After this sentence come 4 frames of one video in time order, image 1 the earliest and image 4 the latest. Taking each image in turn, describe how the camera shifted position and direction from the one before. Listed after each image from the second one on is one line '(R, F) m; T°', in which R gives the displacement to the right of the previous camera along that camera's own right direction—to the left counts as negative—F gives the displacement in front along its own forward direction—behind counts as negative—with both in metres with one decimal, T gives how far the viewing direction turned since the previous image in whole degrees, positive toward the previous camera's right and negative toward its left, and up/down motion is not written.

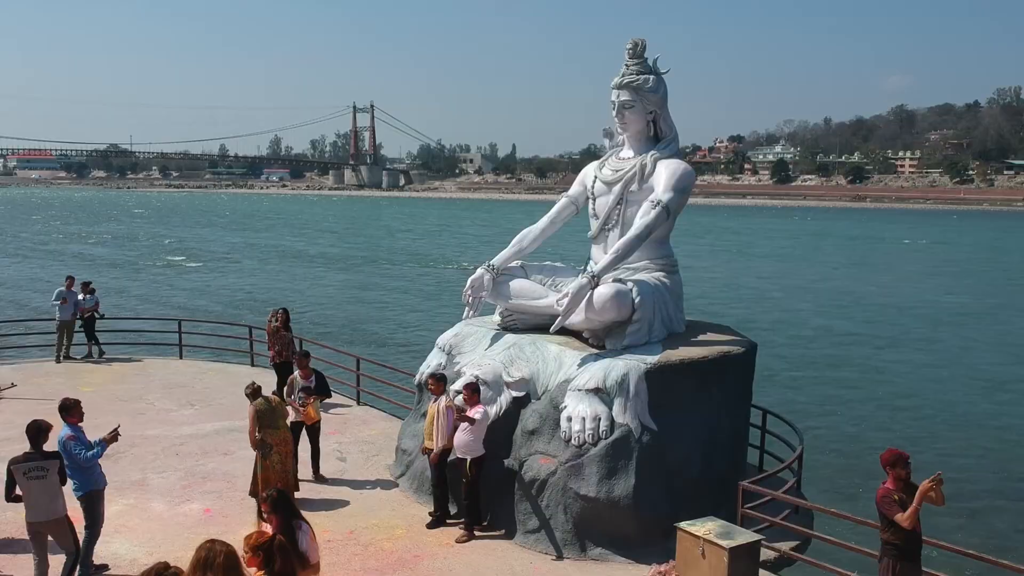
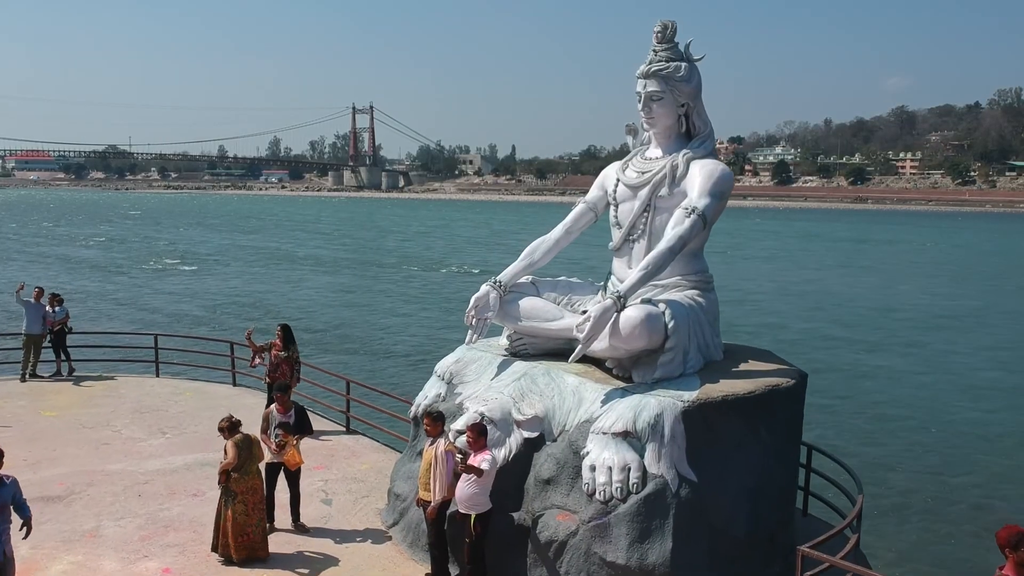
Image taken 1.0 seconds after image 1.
(-0.1, +0.9) m; 0°
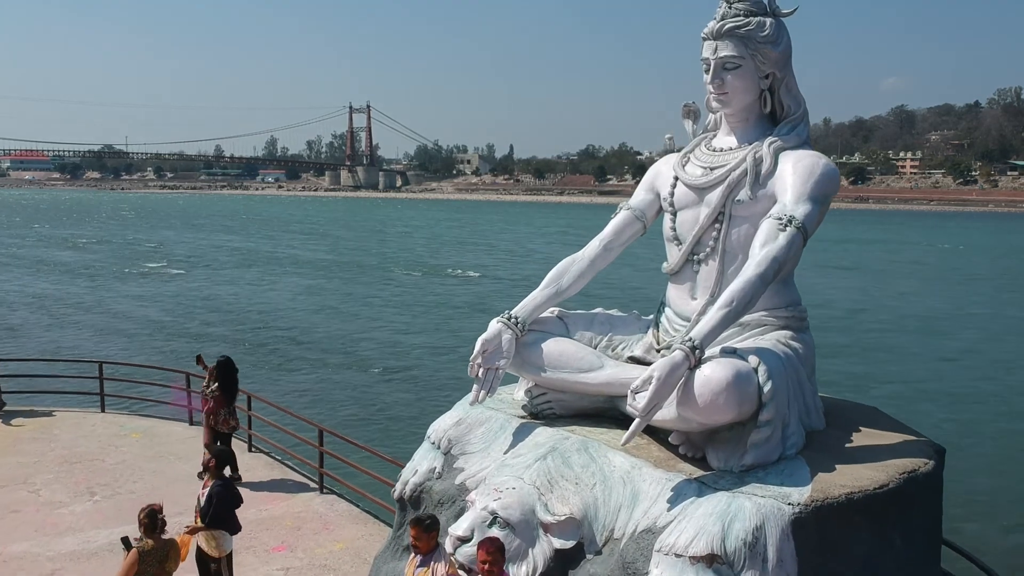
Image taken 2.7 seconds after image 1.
(-0.1, +1.6) m; 0°
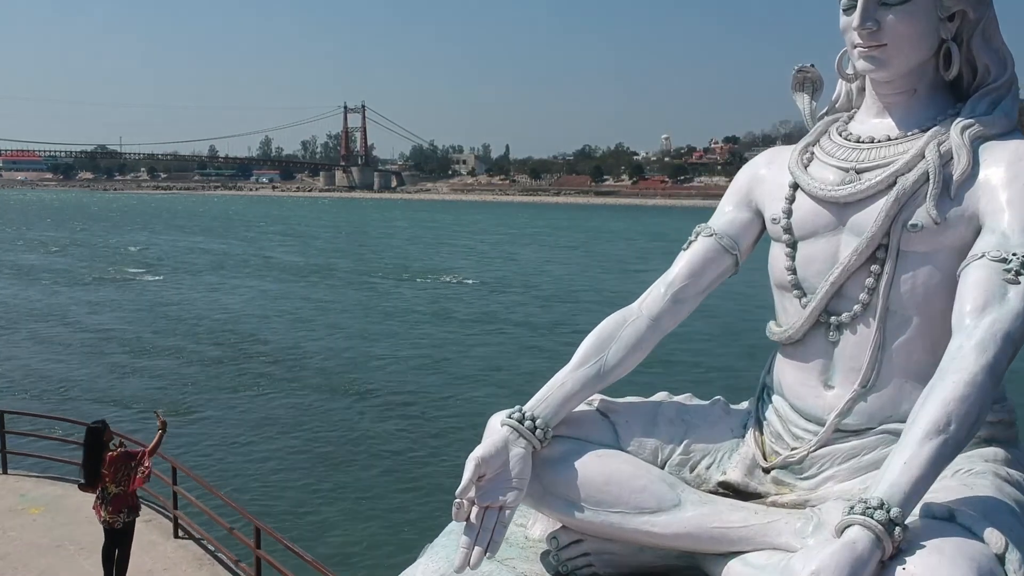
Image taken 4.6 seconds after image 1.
(0.0, +1.7) m; 0°
